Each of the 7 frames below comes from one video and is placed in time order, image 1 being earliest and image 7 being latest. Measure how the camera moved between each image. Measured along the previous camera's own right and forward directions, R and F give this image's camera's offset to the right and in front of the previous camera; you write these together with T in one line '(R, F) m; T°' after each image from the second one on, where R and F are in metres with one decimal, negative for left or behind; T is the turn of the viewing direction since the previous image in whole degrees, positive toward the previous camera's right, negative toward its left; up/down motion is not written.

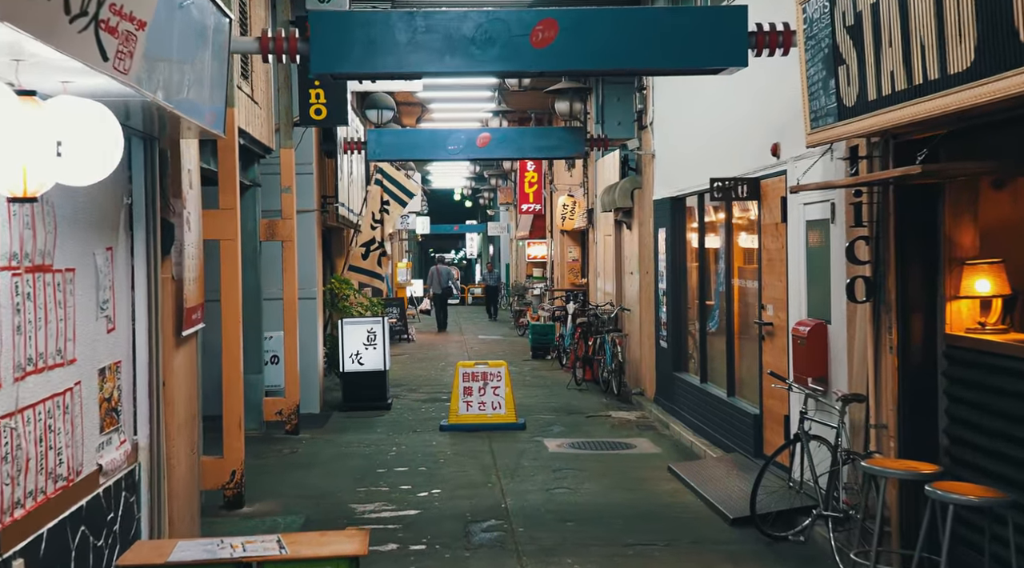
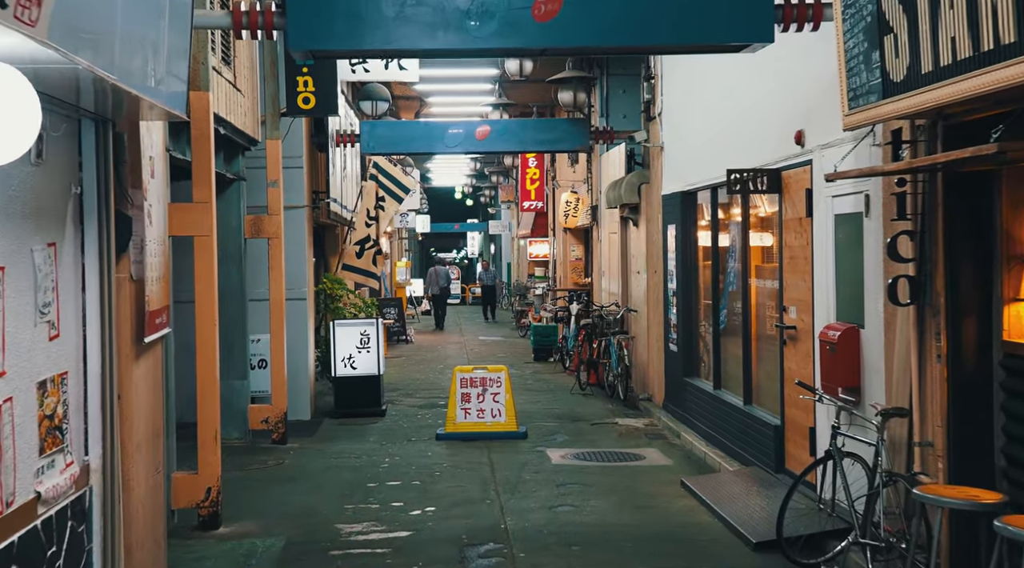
(0.0, +0.8) m; 0°
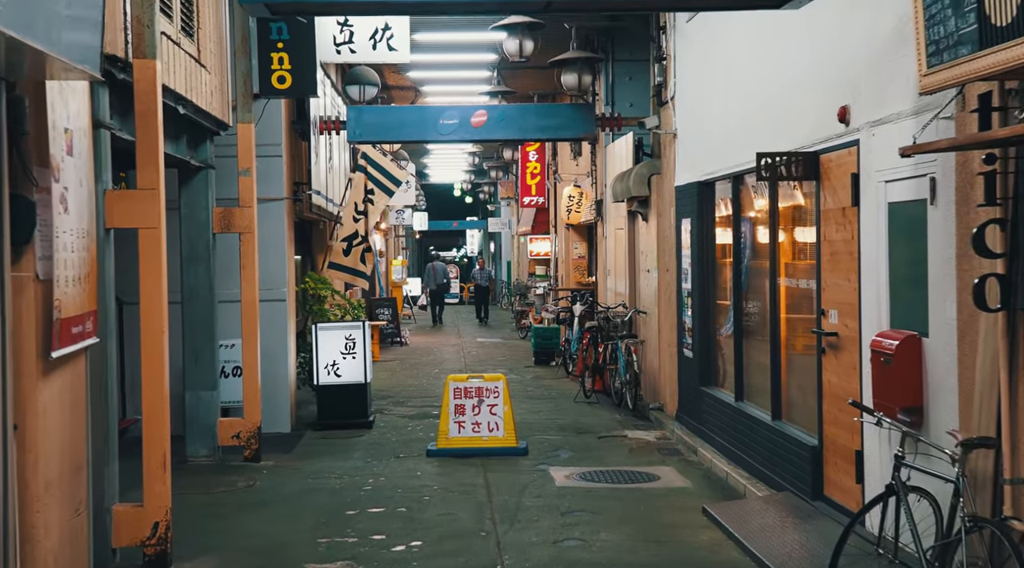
(0.0, +1.2) m; 0°
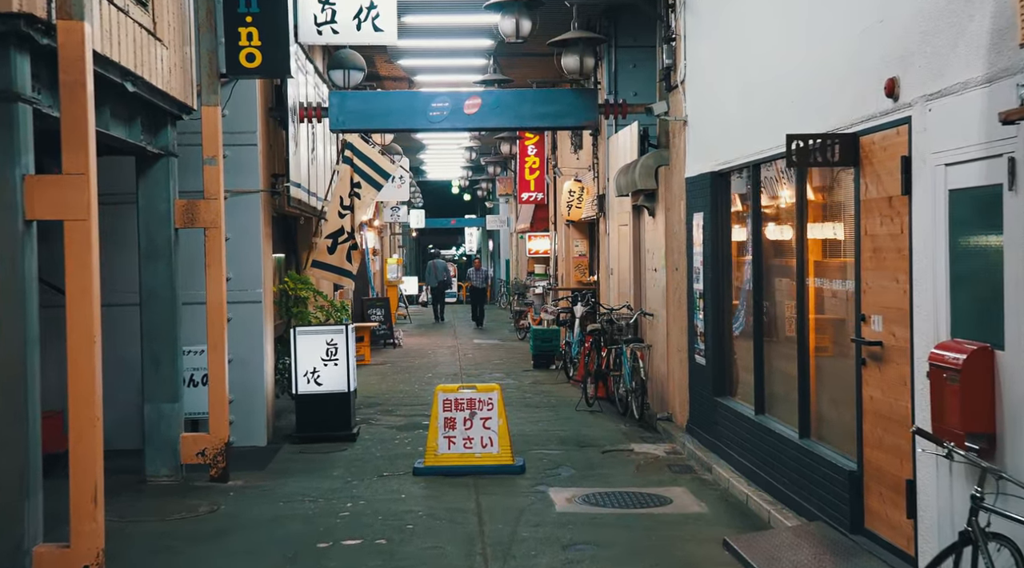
(0.0, +1.1) m; 0°
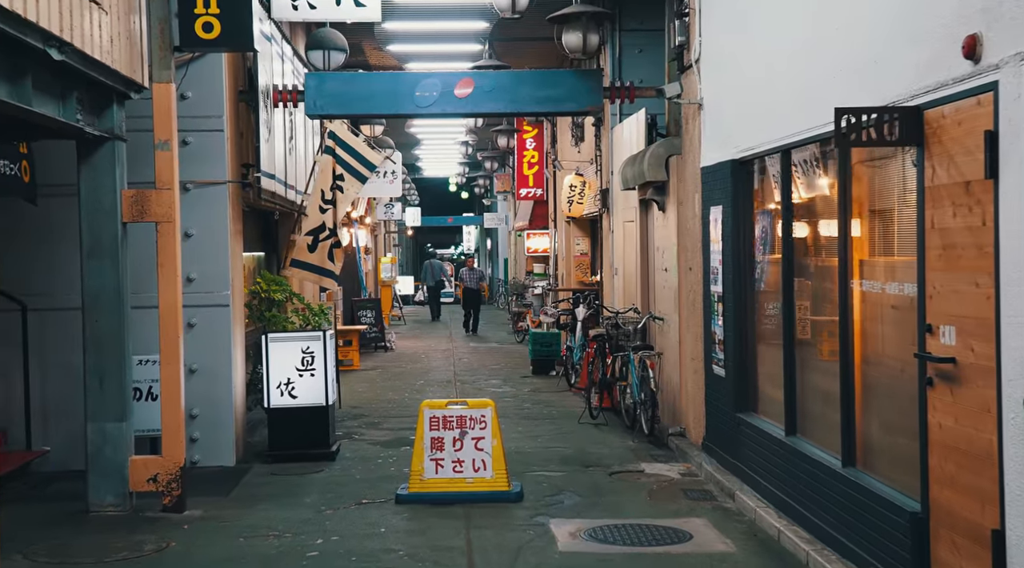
(0.0, +1.2) m; 0°
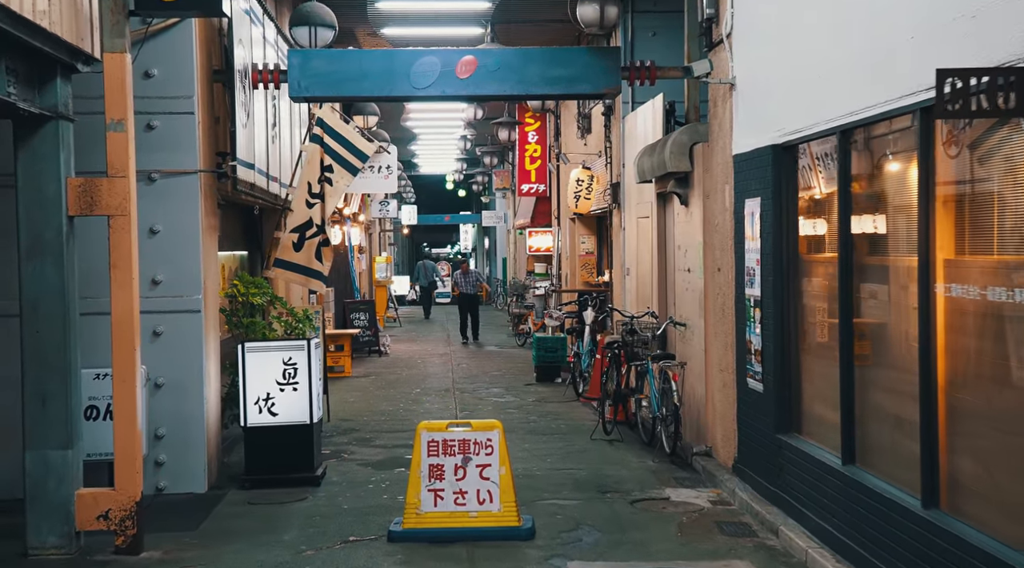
(-0.1, +1.2) m; 0°
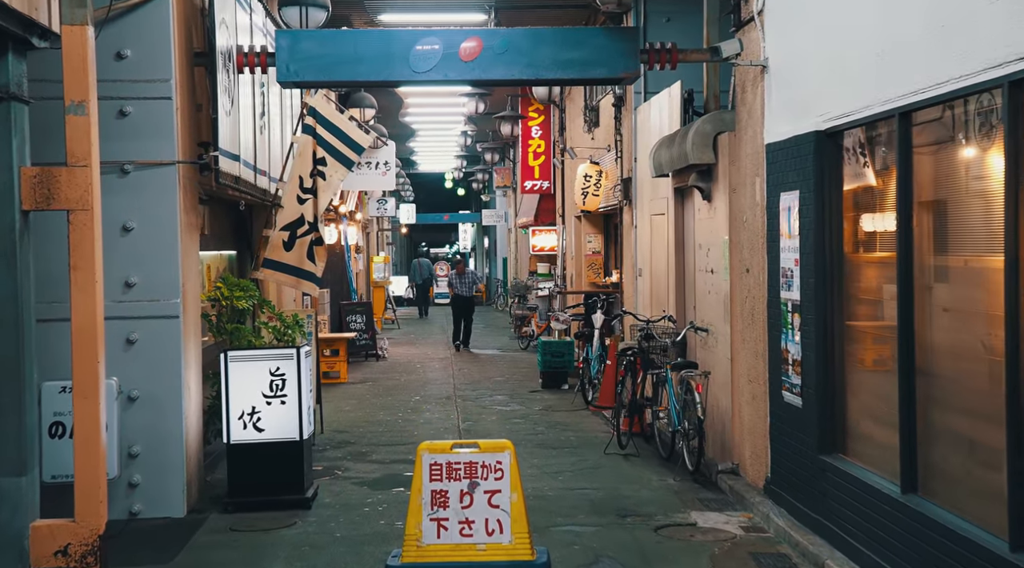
(-0.1, +0.9) m; 0°
